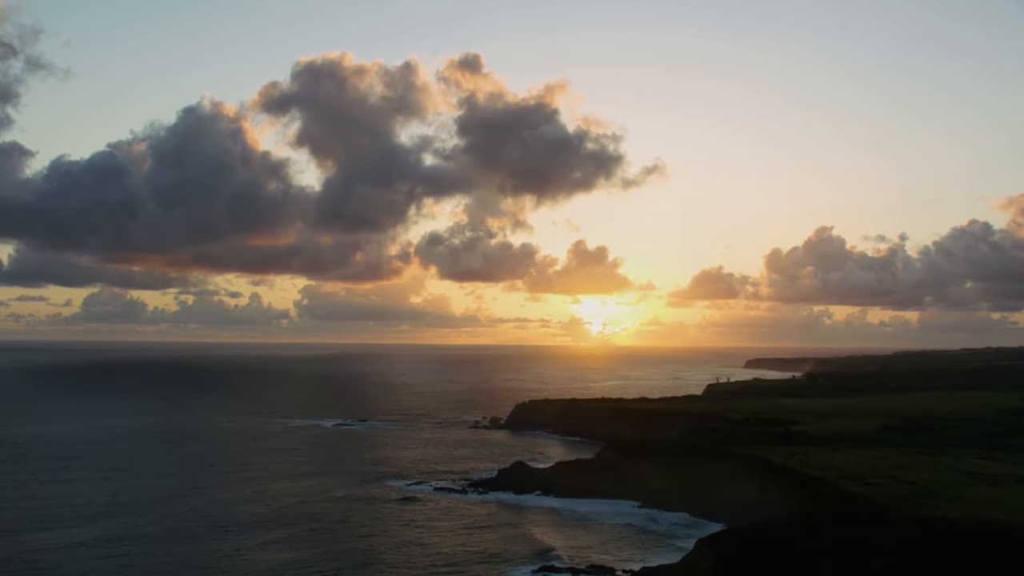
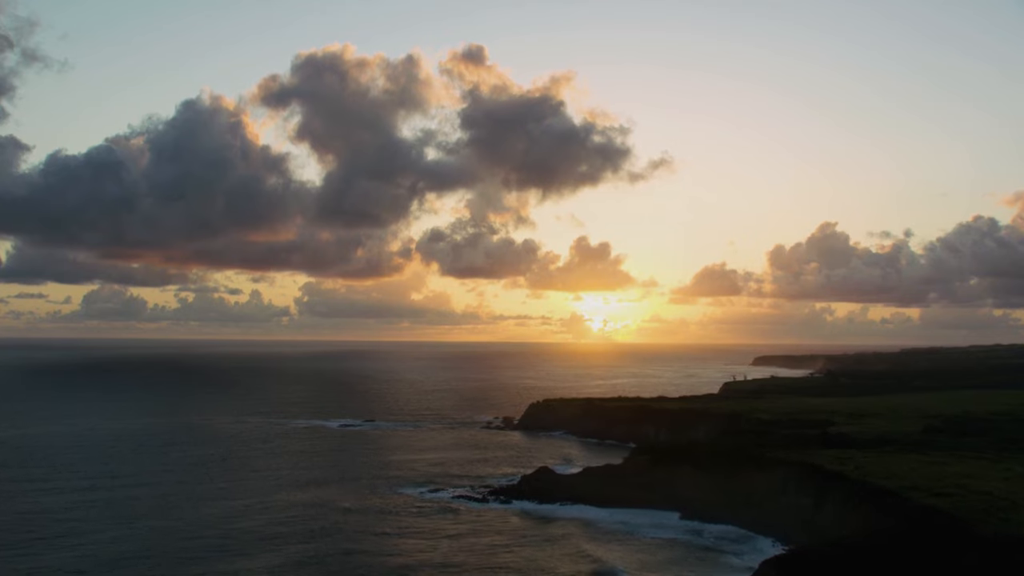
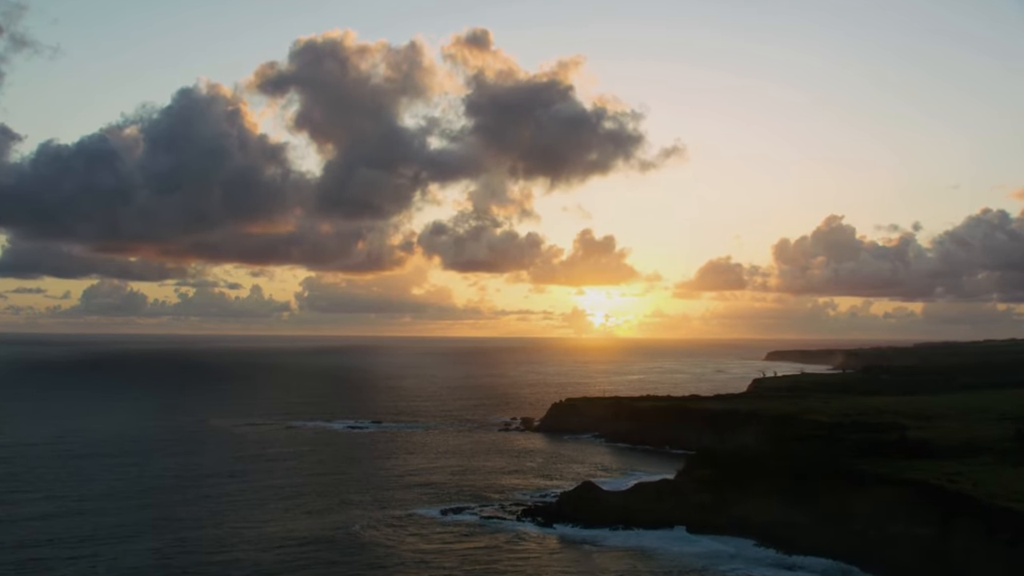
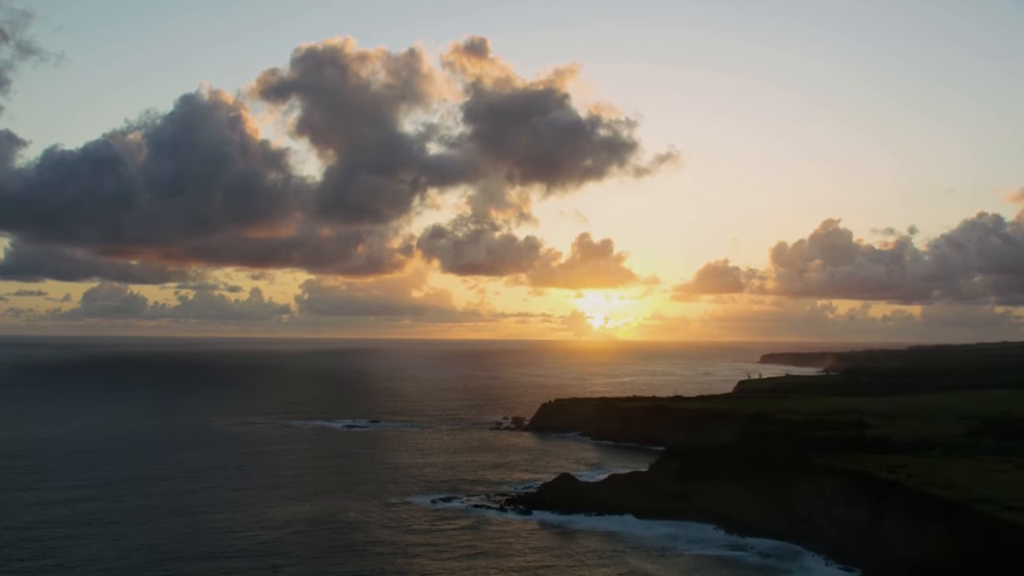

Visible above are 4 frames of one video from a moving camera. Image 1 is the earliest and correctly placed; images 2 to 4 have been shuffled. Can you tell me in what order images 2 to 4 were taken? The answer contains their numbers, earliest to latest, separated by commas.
2, 4, 3
